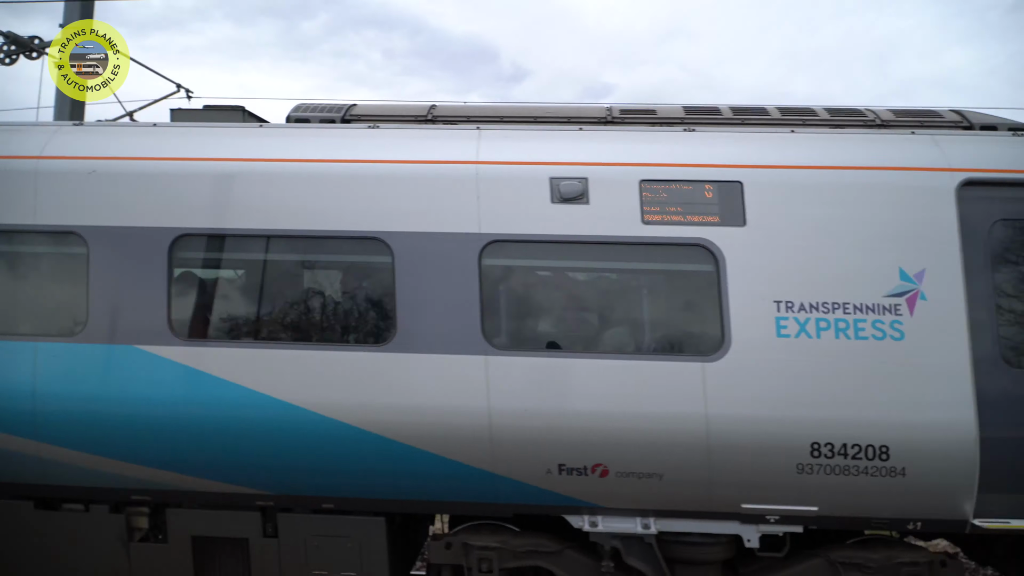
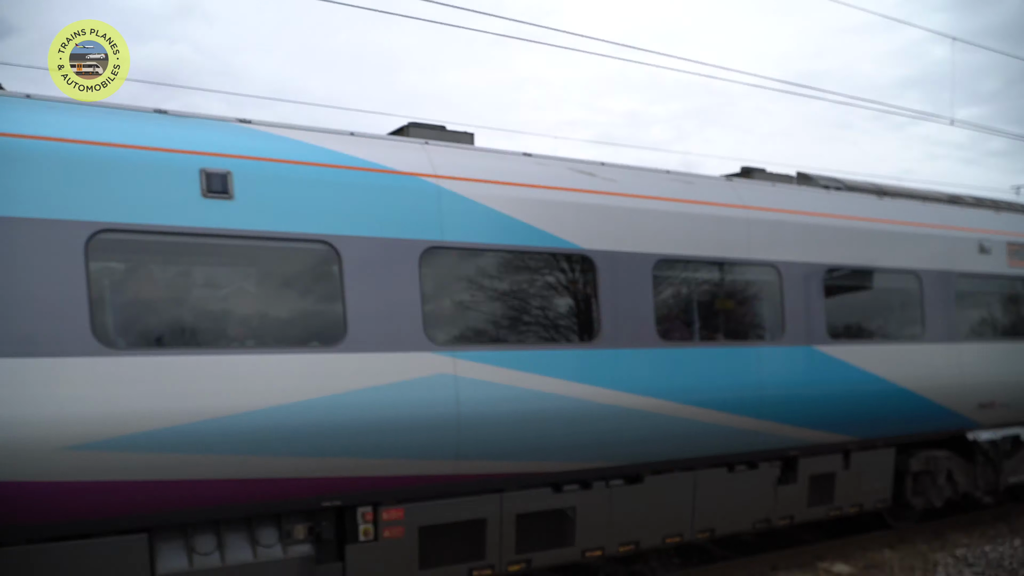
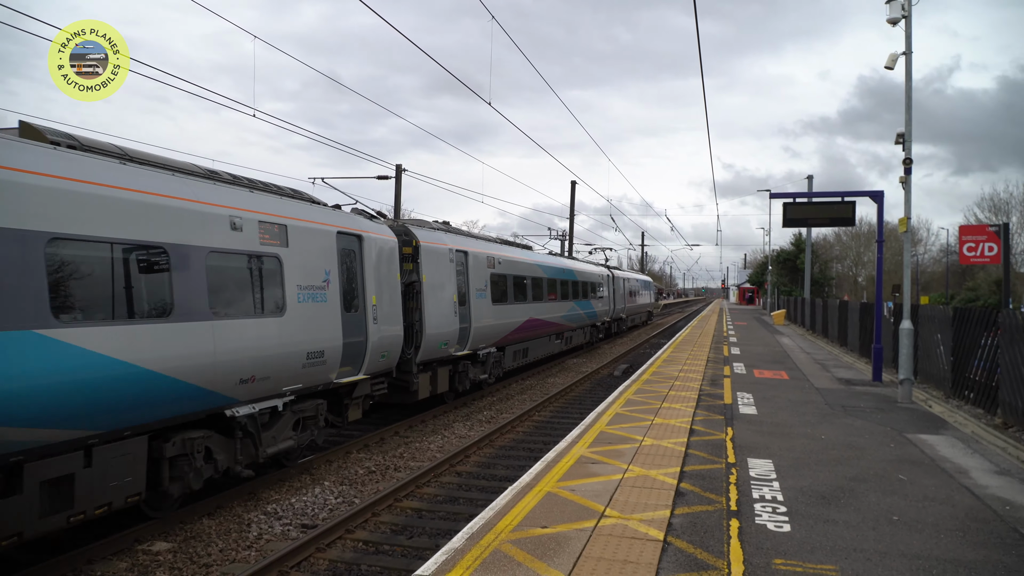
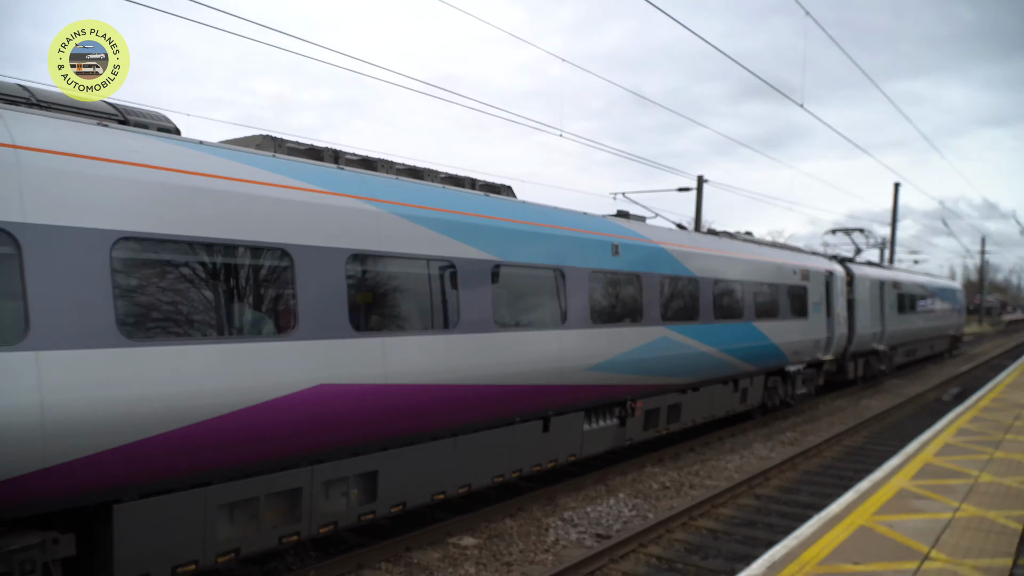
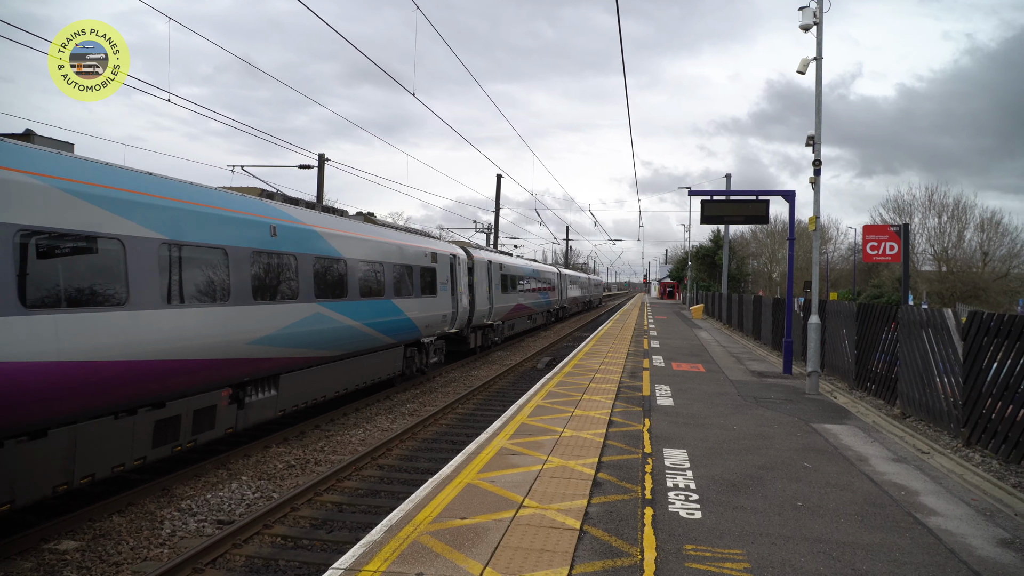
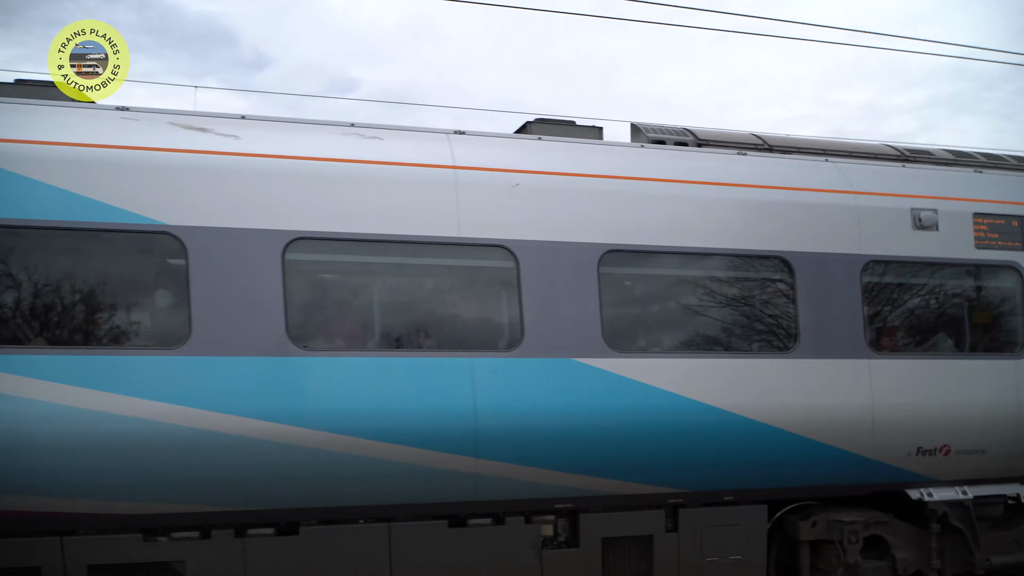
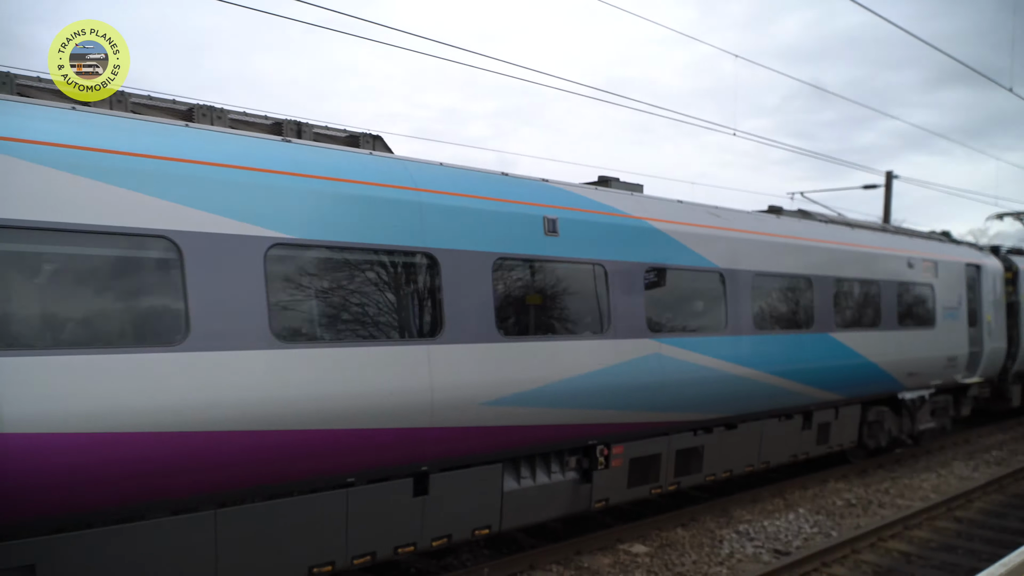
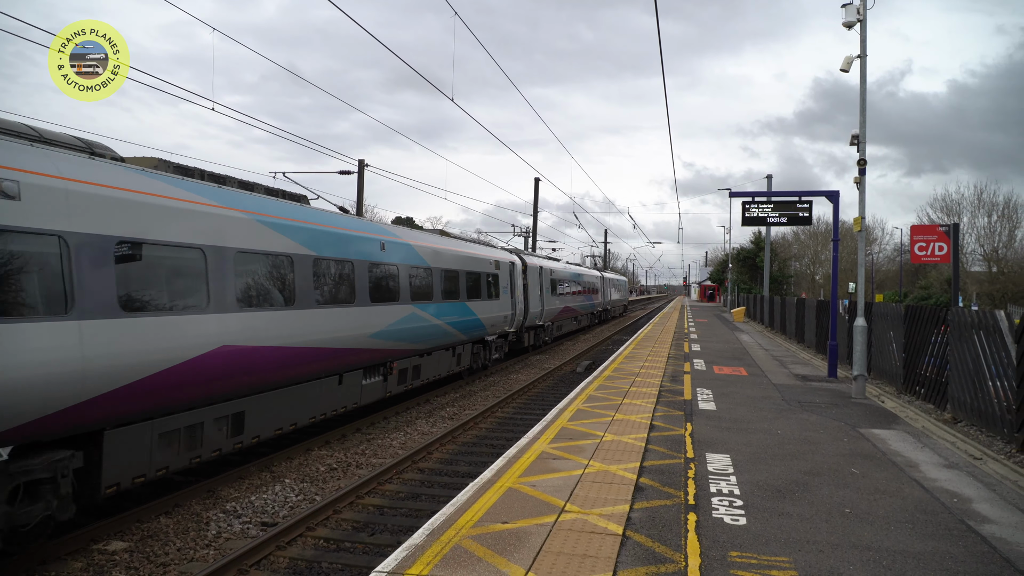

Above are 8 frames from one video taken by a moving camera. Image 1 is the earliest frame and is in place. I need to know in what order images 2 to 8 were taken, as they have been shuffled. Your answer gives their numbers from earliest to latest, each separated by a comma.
6, 2, 7, 4, 3, 8, 5
